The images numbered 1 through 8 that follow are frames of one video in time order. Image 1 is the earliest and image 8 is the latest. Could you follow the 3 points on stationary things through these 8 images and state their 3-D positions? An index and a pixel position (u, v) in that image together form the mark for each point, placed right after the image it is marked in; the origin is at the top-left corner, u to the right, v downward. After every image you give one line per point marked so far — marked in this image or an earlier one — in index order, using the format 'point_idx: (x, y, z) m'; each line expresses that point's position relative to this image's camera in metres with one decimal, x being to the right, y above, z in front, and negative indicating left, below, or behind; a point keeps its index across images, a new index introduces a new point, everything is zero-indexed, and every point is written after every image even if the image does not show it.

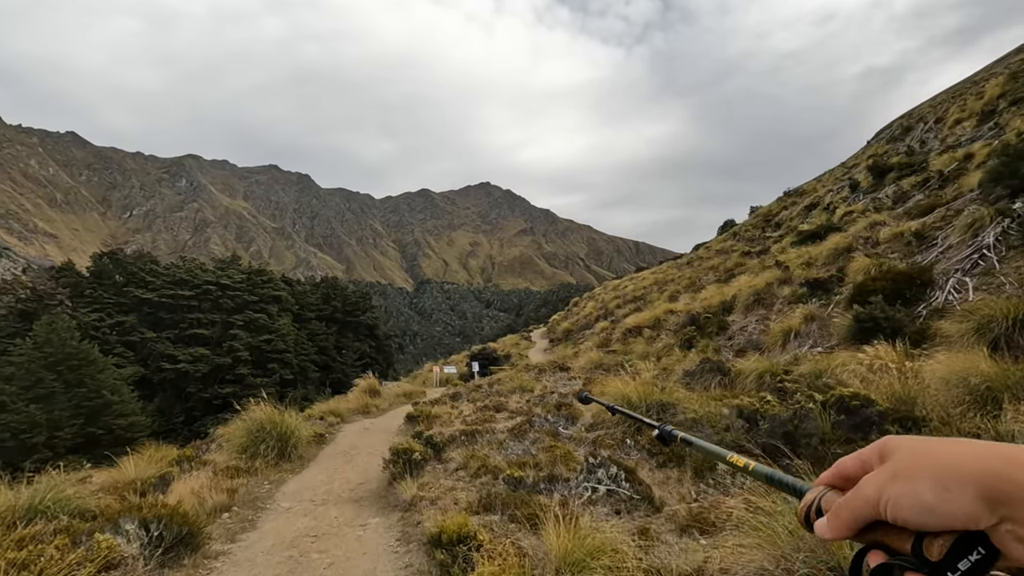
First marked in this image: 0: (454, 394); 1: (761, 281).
0: (-1.5, -2.9, +13.8) m
1: (+8.4, +0.2, +17.5) m
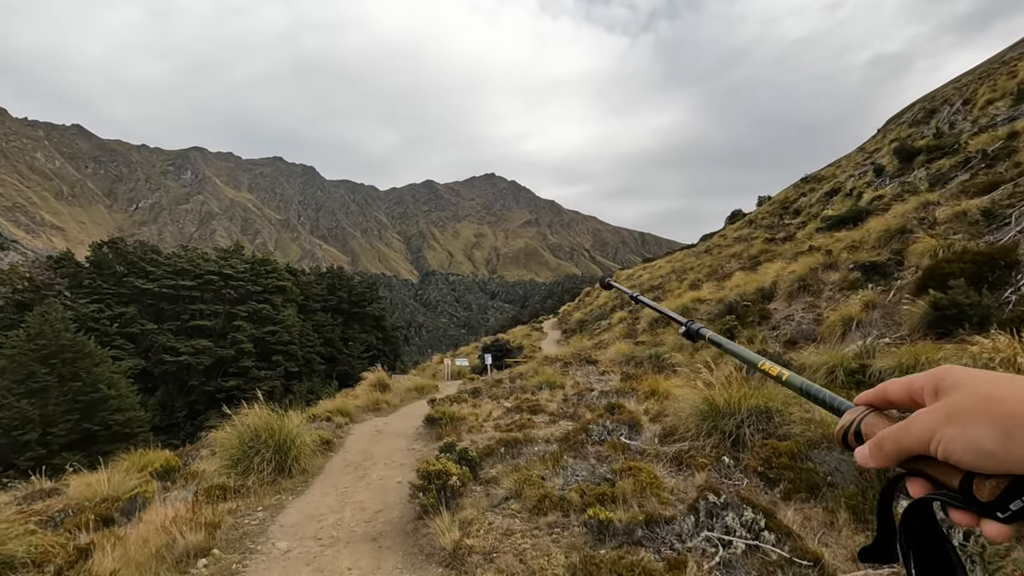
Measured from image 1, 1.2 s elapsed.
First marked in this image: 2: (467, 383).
0: (-0.9, -2.5, +12.6) m
1: (+9.0, +0.7, +16.2) m
2: (-1.3, -3.0, +16.0) m
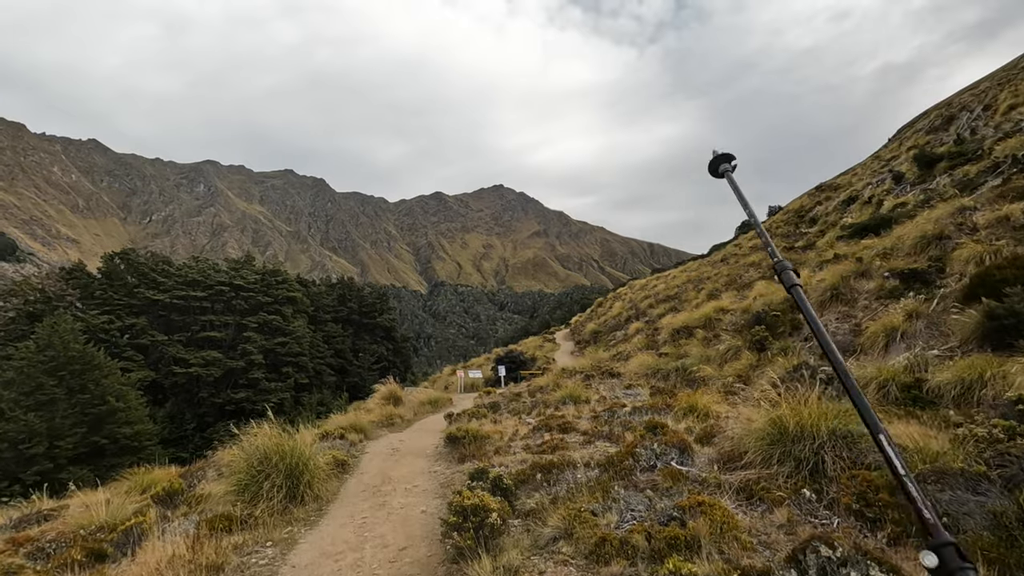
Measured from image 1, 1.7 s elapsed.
0: (-0.5, -2.7, +12.1) m
1: (+9.5, +0.4, +15.6) m
2: (-0.8, -3.3, +15.4) m
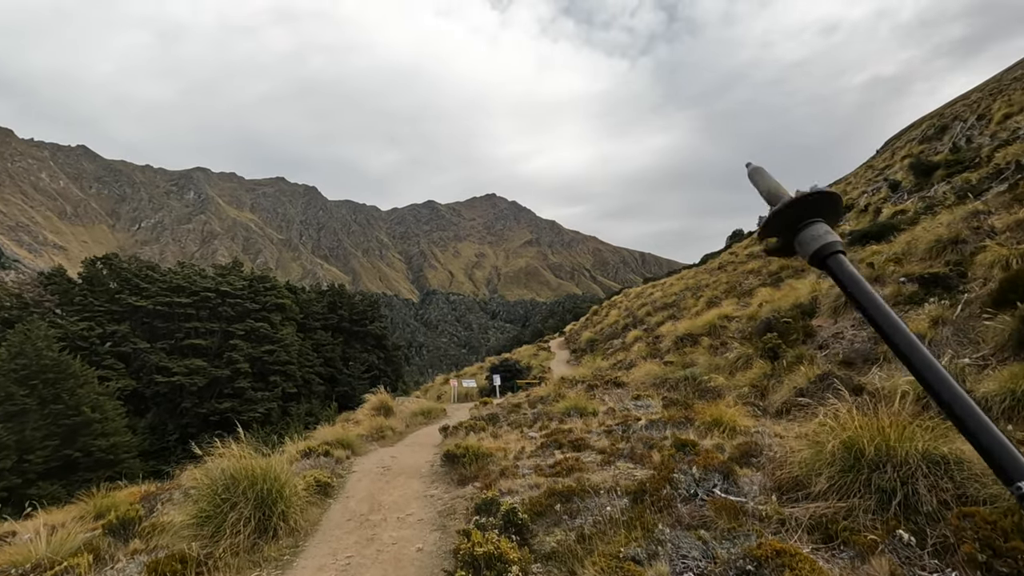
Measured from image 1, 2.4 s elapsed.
0: (-0.5, -2.8, +11.3) m
1: (+9.5, +0.2, +15.0) m
2: (-0.9, -3.4, +14.6) m
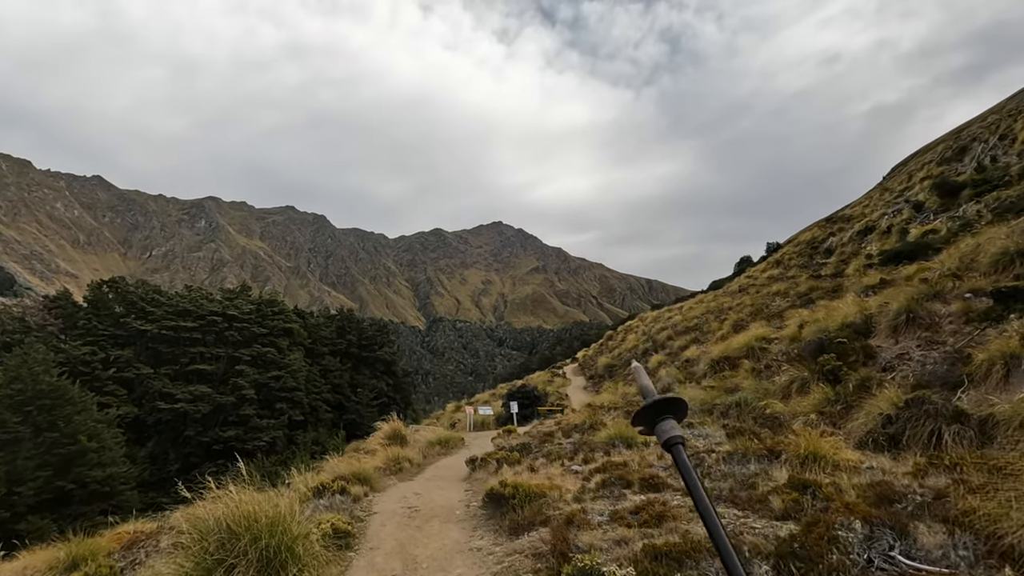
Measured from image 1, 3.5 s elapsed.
0: (+0.1, -3.1, +10.2) m
1: (+10.2, -0.3, +13.9) m
2: (-0.2, -3.9, +13.5) m
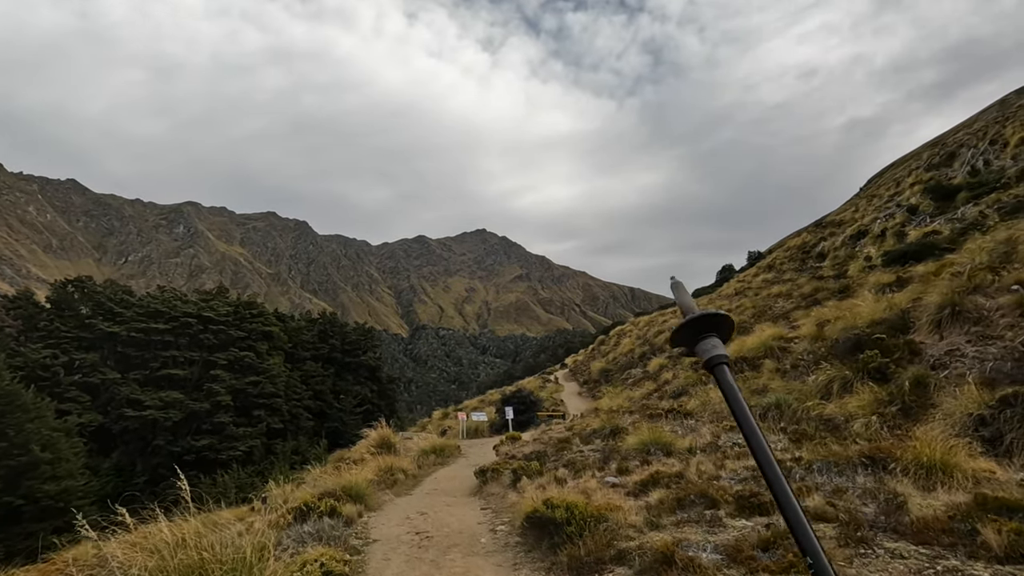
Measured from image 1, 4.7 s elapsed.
0: (+0.4, -2.9, +8.9) m
1: (+10.2, -0.1, +13.0) m
2: (-0.1, -3.7, +12.2) m
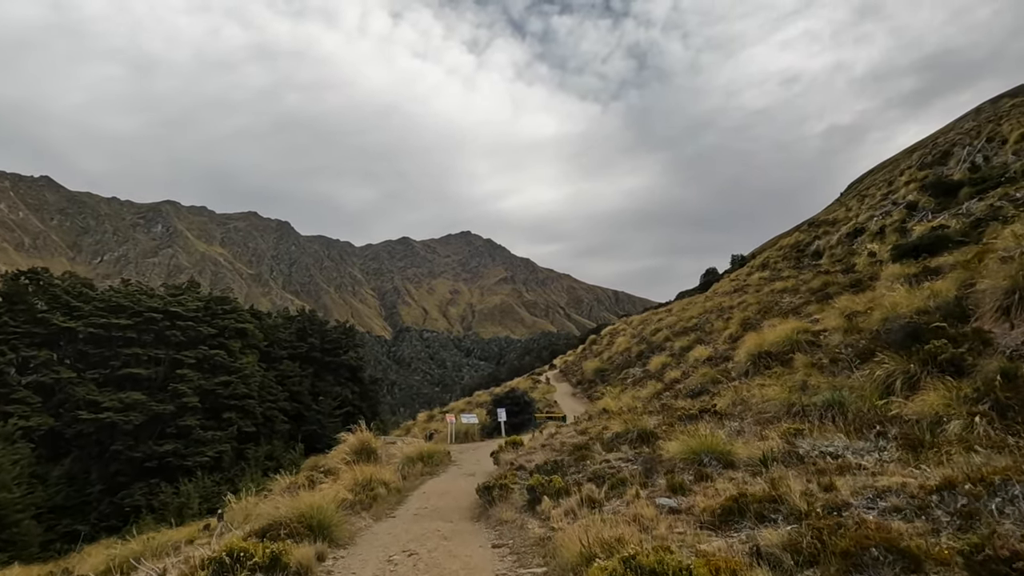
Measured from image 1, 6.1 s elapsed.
0: (+0.5, -2.5, +7.2) m
1: (+10.2, +0.2, +11.7) m
2: (-0.1, -3.3, +10.5) m
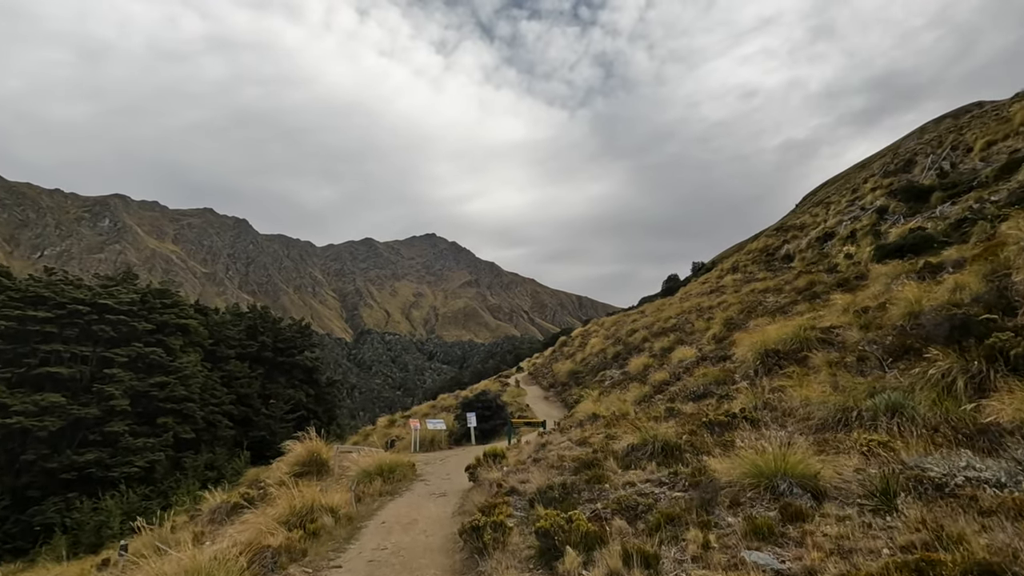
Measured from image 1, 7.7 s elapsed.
0: (+0.4, -2.2, +5.5) m
1: (+9.9, +0.3, +10.6) m
2: (-0.4, -3.0, +8.7) m
